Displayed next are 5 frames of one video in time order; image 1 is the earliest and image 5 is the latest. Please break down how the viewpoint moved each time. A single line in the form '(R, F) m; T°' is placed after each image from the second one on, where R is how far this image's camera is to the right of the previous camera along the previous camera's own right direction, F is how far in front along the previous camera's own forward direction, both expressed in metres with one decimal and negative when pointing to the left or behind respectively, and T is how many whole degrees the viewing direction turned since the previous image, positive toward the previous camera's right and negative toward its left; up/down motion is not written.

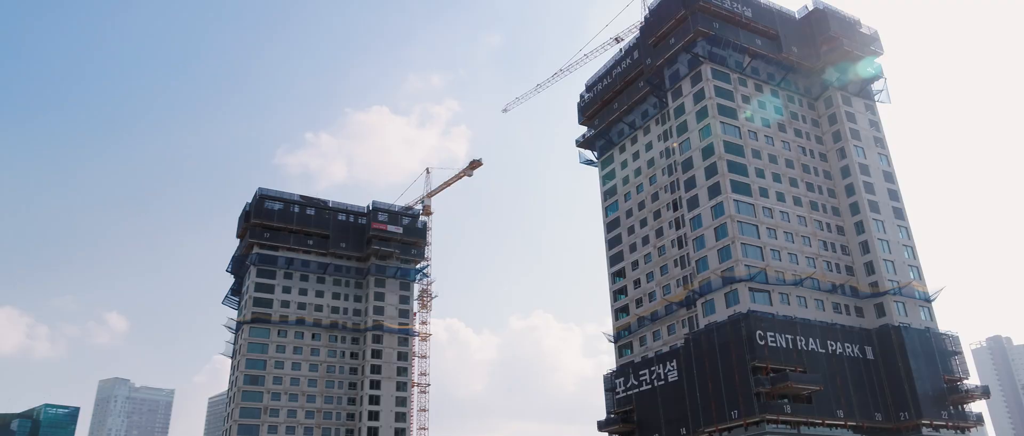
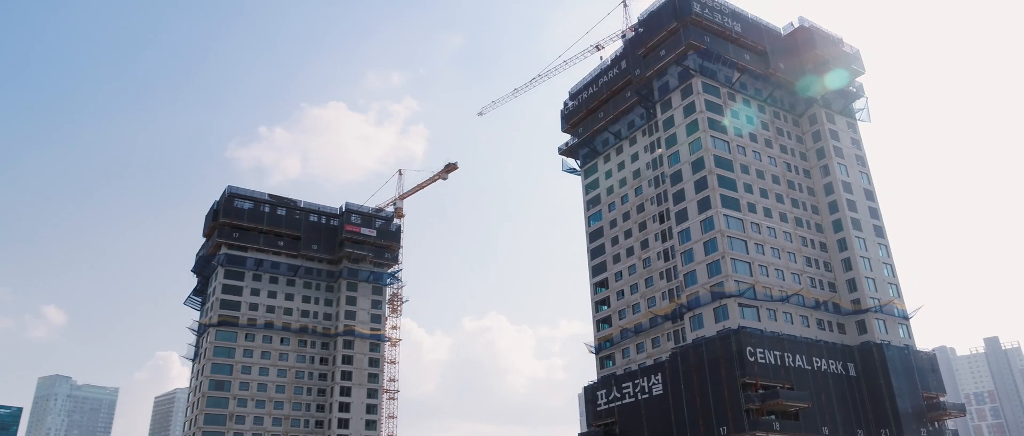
(-4.0, +1.7) m; +3°
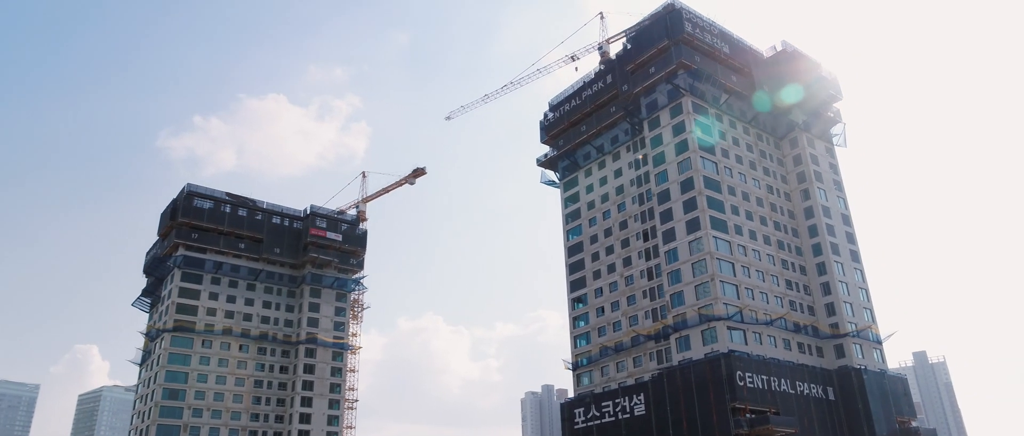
(-5.6, +2.3) m; +5°
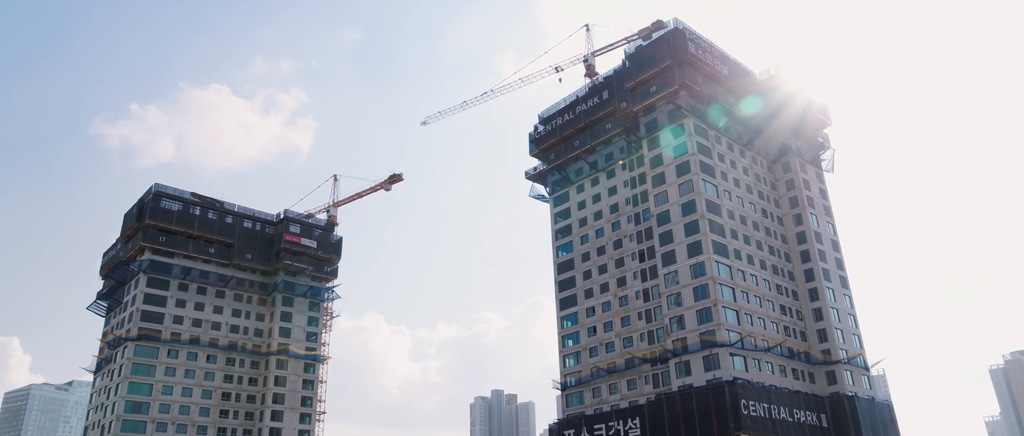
(-6.4, +2.6) m; +4°
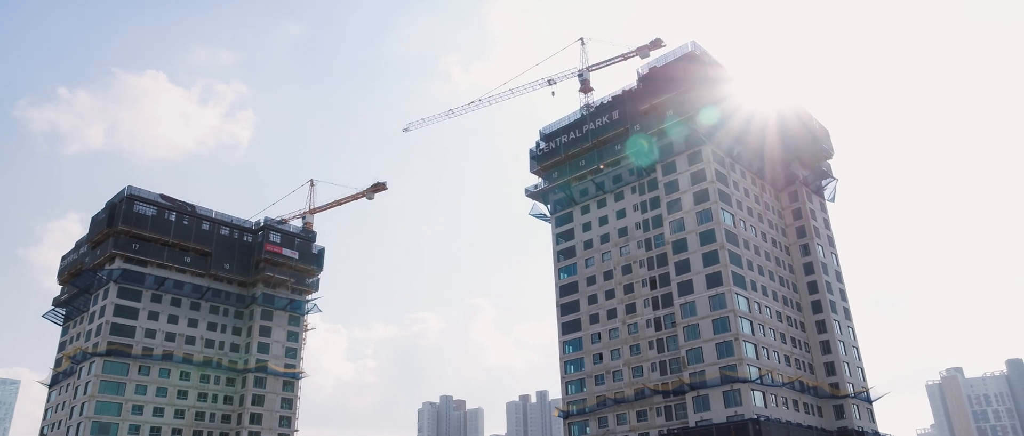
(-8.6, +3.9) m; +5°
